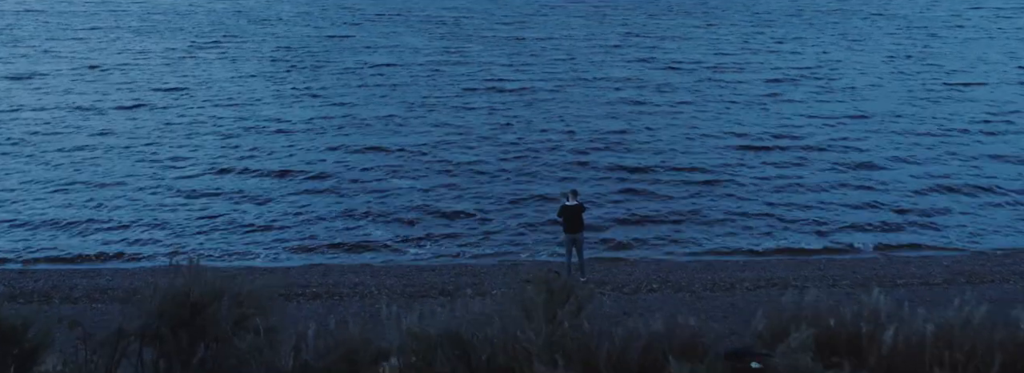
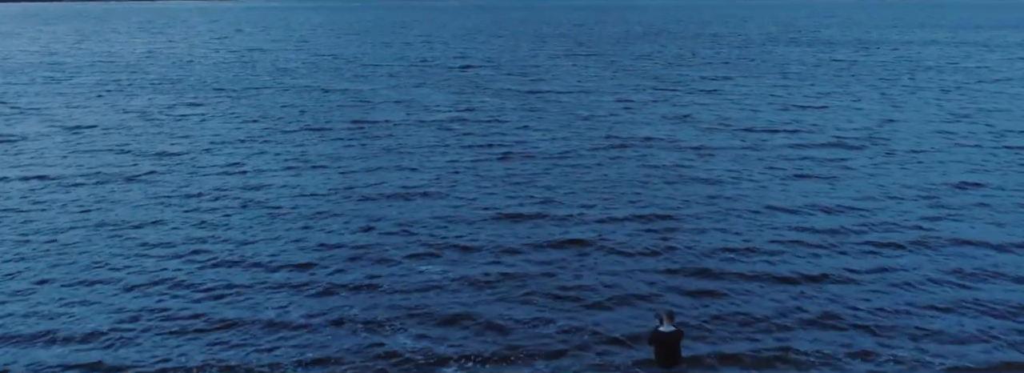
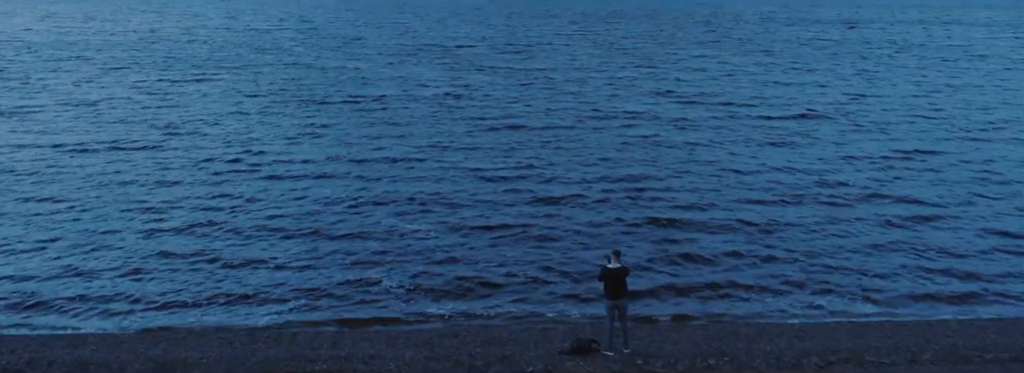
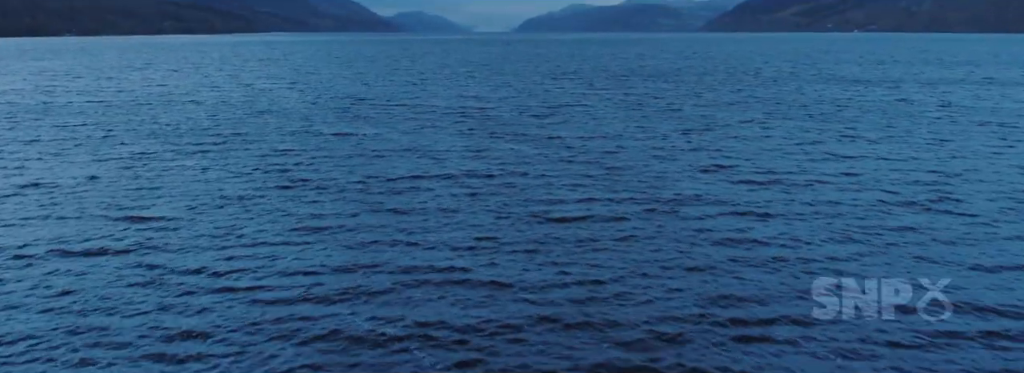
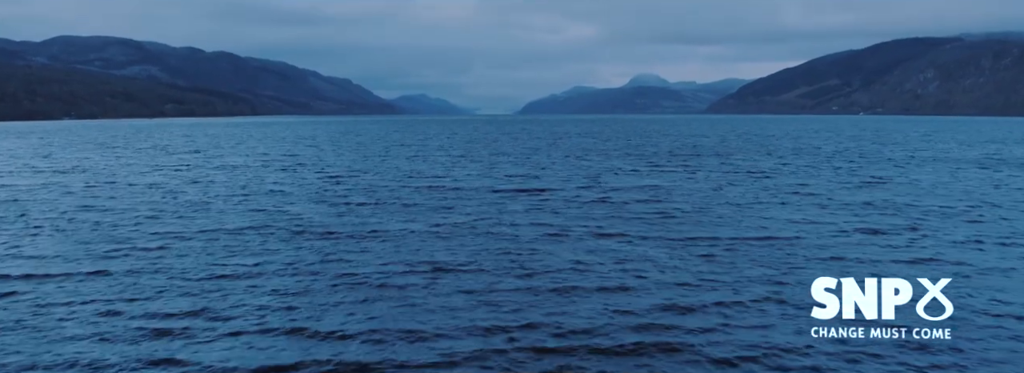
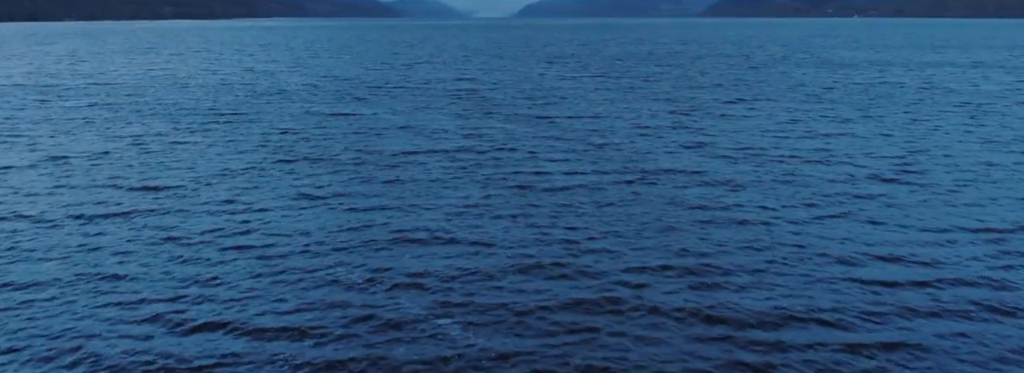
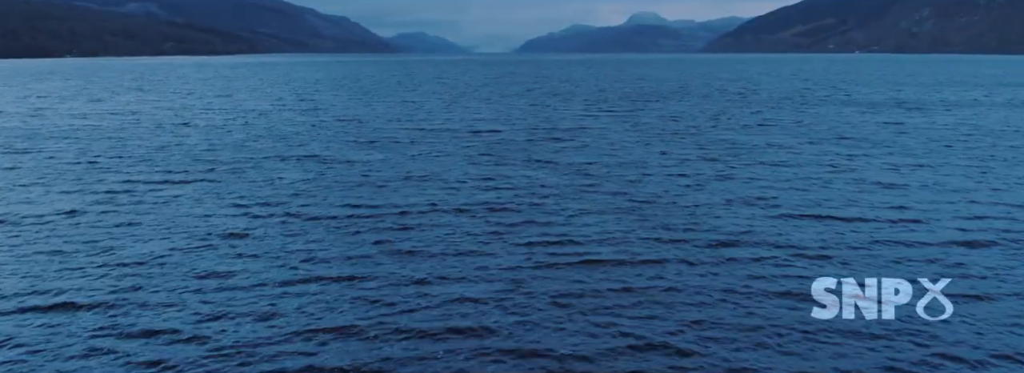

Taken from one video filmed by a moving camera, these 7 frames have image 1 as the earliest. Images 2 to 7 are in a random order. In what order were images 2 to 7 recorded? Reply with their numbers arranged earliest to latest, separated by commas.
3, 2, 6, 4, 7, 5
